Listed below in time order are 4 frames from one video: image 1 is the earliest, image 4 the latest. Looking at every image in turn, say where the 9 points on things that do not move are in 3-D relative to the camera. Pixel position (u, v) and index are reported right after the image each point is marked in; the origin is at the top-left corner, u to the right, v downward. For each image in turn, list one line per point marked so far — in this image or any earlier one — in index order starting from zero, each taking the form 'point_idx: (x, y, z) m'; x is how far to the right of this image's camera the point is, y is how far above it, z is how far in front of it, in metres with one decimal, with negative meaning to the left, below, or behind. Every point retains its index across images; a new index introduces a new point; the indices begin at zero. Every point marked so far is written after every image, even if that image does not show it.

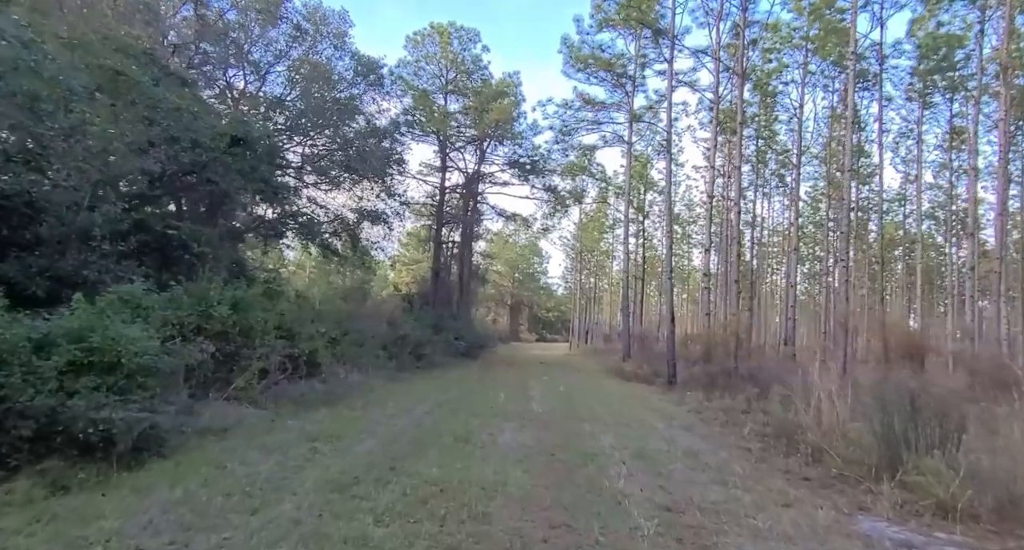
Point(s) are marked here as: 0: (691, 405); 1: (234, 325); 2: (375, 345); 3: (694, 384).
0: (+3.4, -2.5, +11.1) m
1: (-3.8, -0.7, +8.2) m
2: (-3.6, -1.9, +15.6) m
3: (+4.0, -2.5, +13.2) m
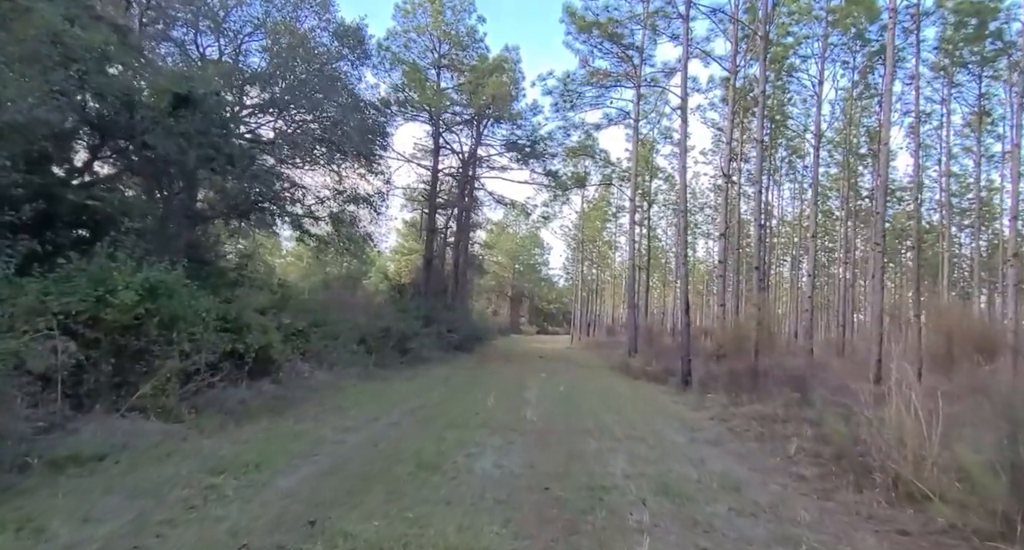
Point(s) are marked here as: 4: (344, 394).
0: (+3.2, -2.2, +9.4) m
1: (-4.0, -0.4, +6.5) m
2: (-3.8, -1.5, +13.9) m
3: (+3.9, -2.2, +11.5) m
4: (-2.7, -1.9, +9.7) m
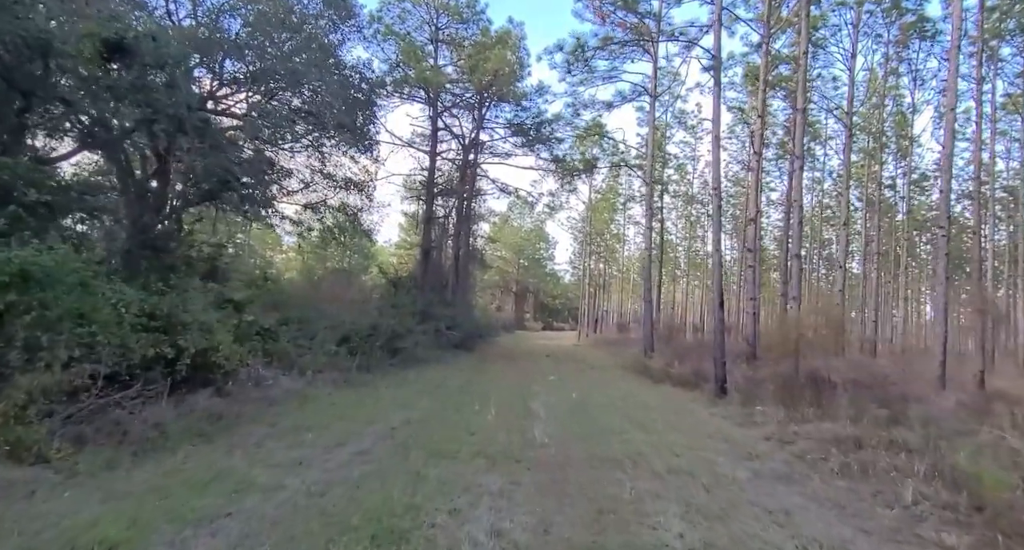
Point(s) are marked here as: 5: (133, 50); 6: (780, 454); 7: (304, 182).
0: (+3.3, -2.0, +7.5) m
1: (-4.0, -0.3, +4.7) m
2: (-3.7, -1.3, +12.1) m
3: (+4.0, -1.9, +9.6) m
4: (-2.7, -1.8, +7.8) m
5: (-5.7, +3.4, +9.0) m
6: (+3.0, -2.0, +6.5) m
7: (-6.1, +2.7, +17.2) m
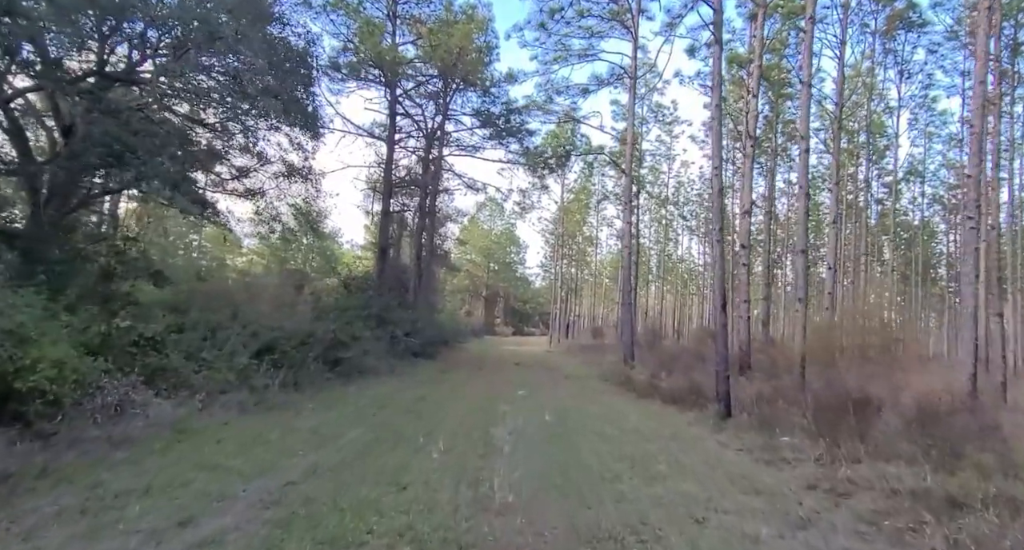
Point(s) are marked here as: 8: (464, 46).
0: (+2.8, -1.9, +5.6) m
1: (-4.3, -0.1, +2.4) m
2: (-4.3, -1.2, +9.8) m
3: (+3.4, -1.9, +7.7) m
4: (-3.1, -1.6, +5.6) m
5: (-6.2, +3.5, +6.7) m
6: (+2.6, -1.9, +4.6) m
7: (-7.0, +2.7, +14.8) m
8: (-1.6, +7.6, +20.0) m
